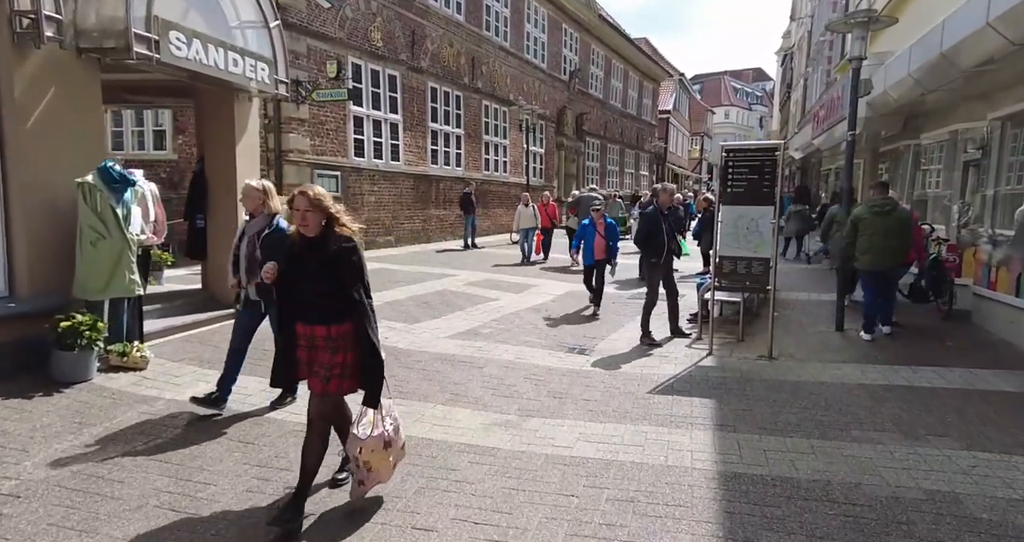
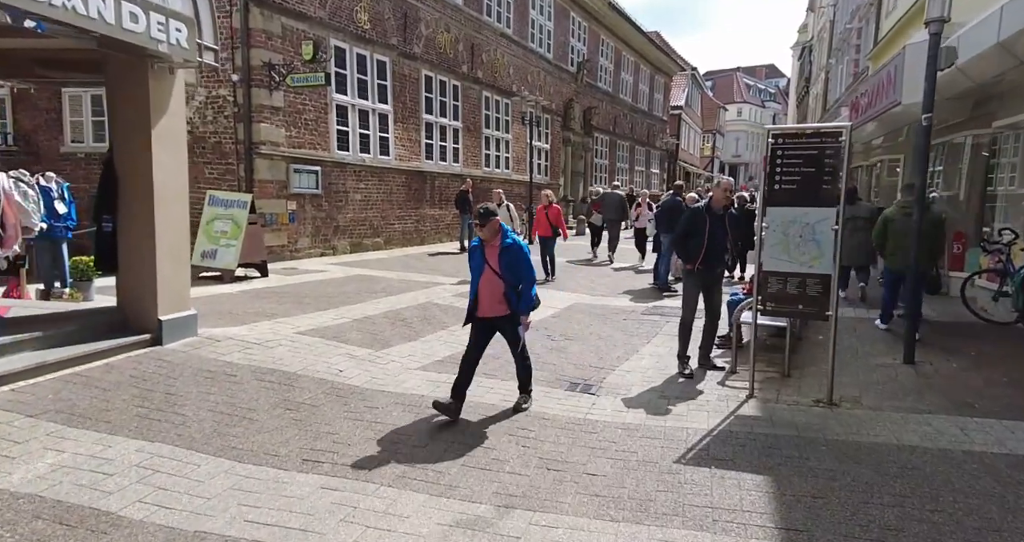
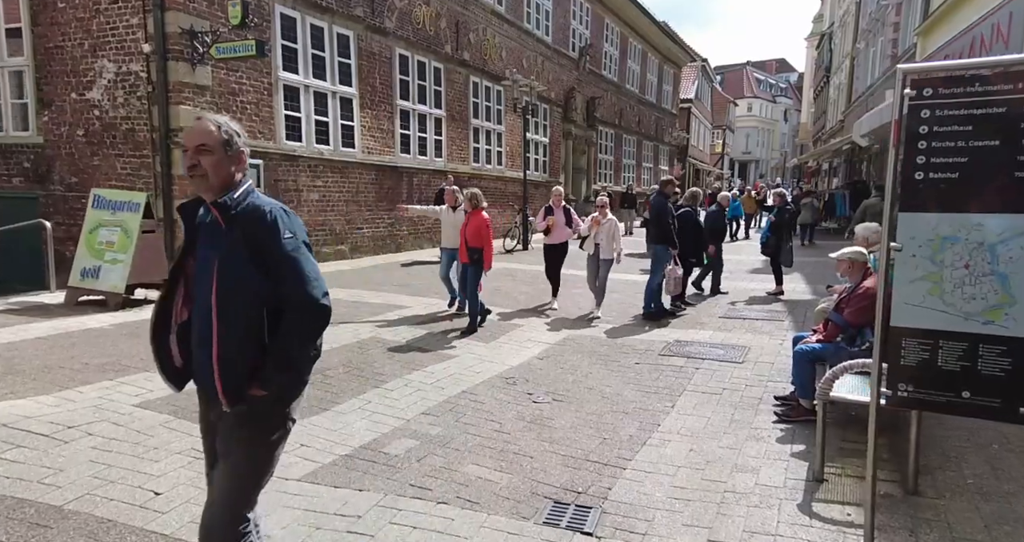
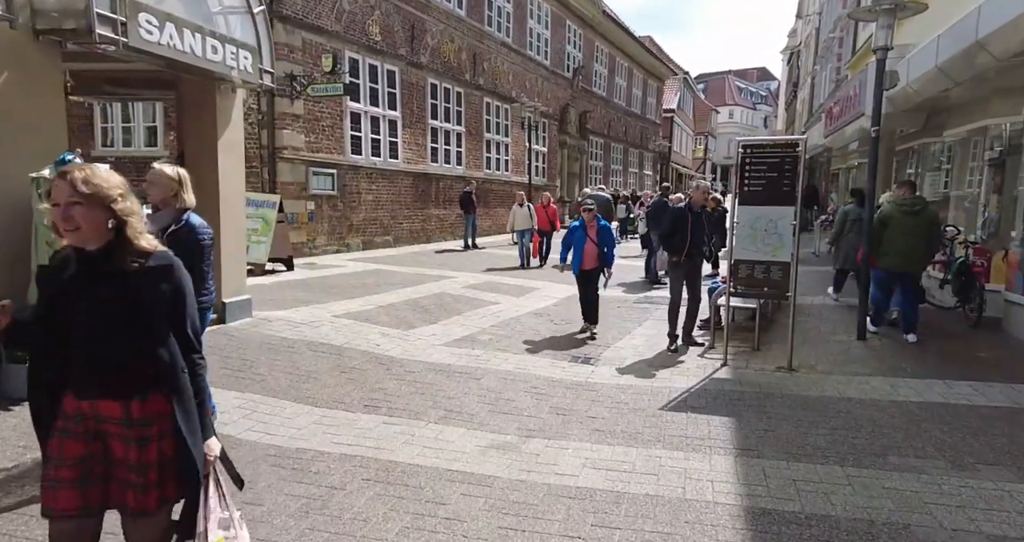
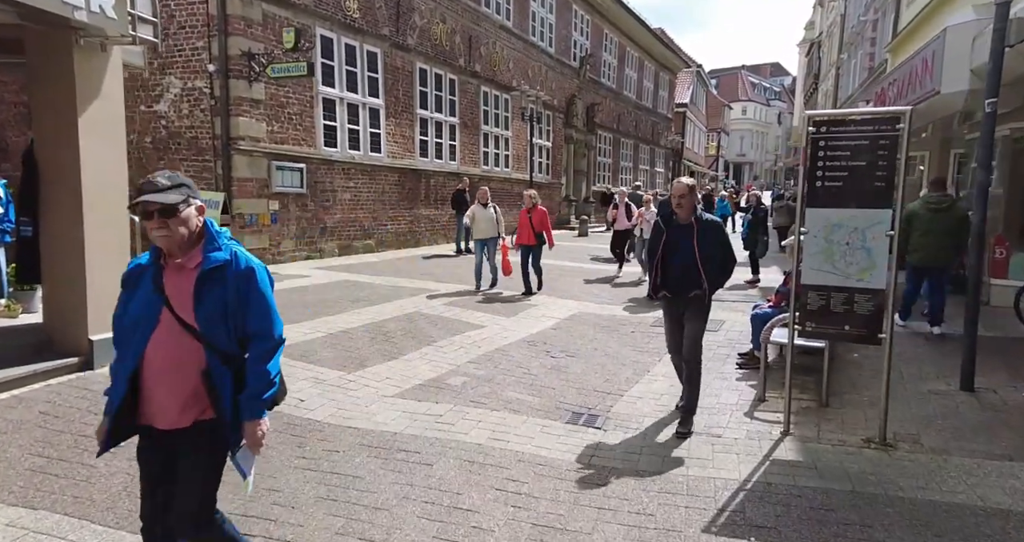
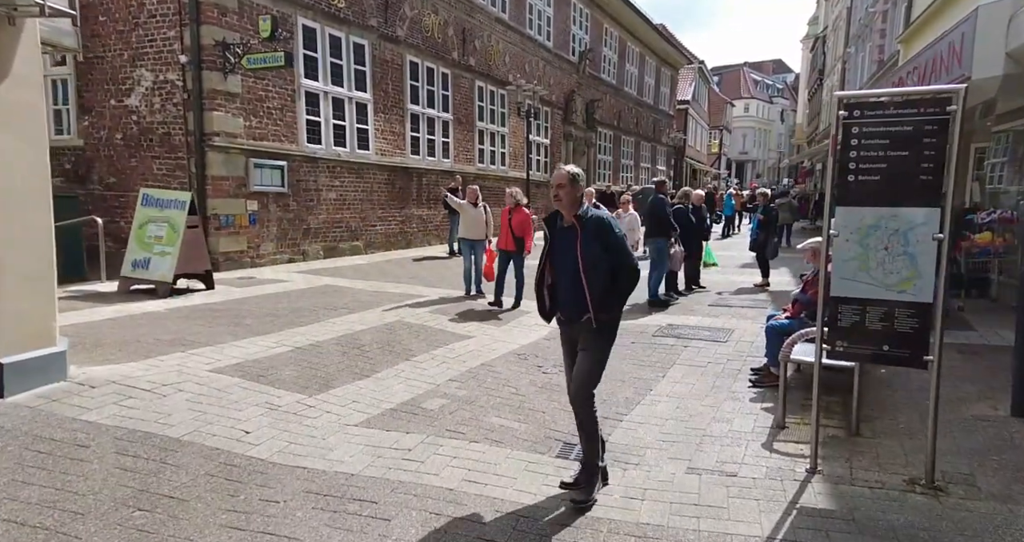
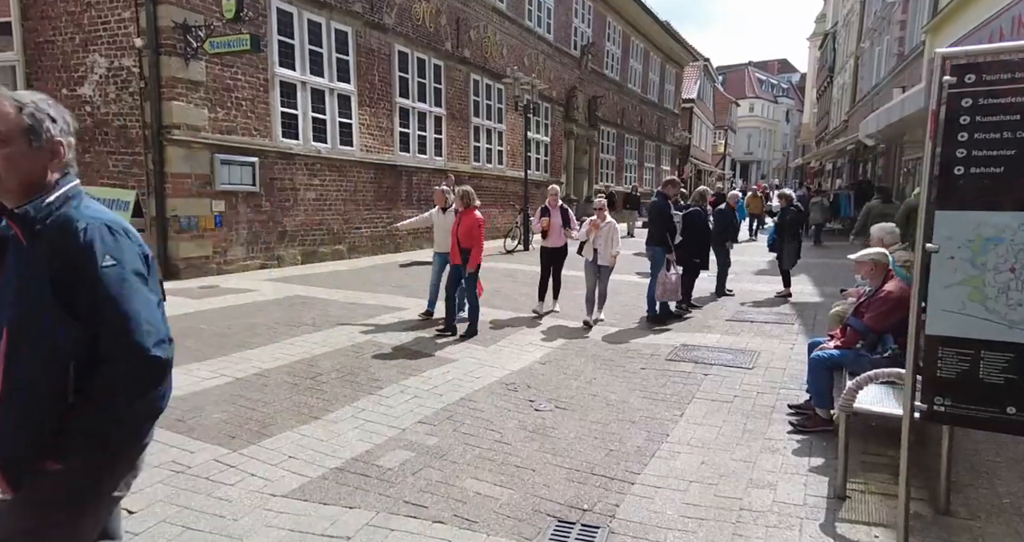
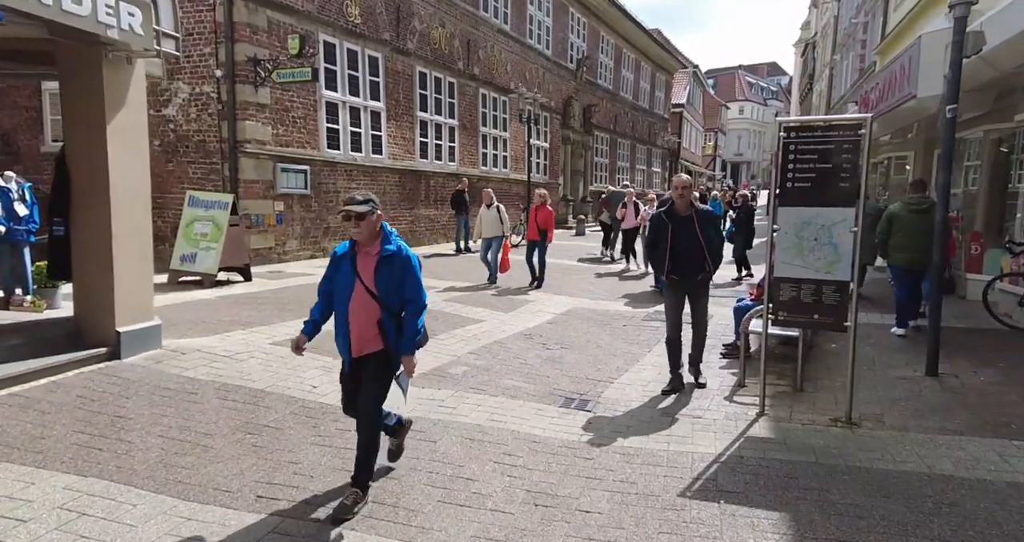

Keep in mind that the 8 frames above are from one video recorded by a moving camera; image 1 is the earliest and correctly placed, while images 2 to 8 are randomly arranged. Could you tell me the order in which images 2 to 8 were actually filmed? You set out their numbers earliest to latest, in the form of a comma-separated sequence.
4, 2, 8, 5, 6, 3, 7
